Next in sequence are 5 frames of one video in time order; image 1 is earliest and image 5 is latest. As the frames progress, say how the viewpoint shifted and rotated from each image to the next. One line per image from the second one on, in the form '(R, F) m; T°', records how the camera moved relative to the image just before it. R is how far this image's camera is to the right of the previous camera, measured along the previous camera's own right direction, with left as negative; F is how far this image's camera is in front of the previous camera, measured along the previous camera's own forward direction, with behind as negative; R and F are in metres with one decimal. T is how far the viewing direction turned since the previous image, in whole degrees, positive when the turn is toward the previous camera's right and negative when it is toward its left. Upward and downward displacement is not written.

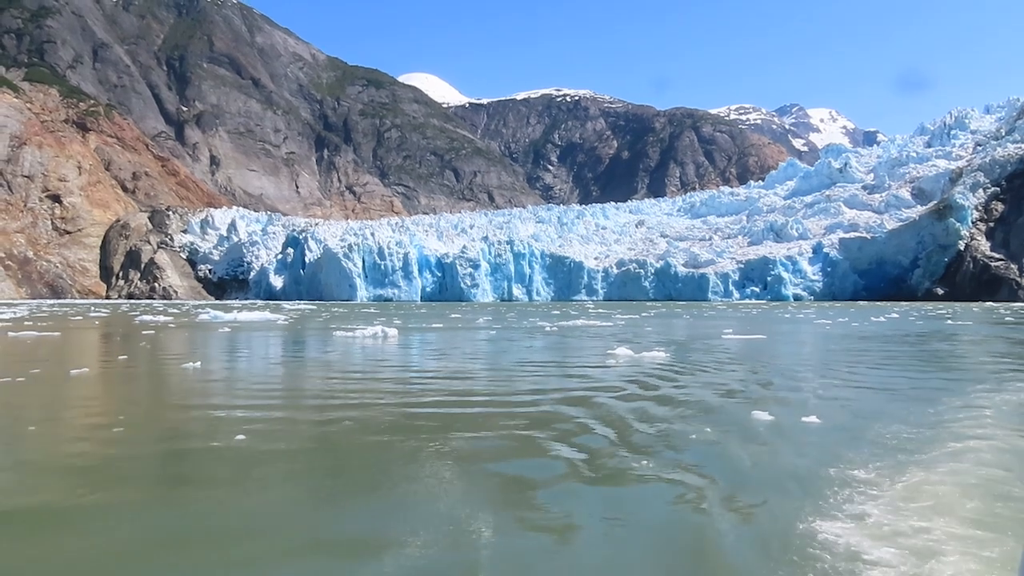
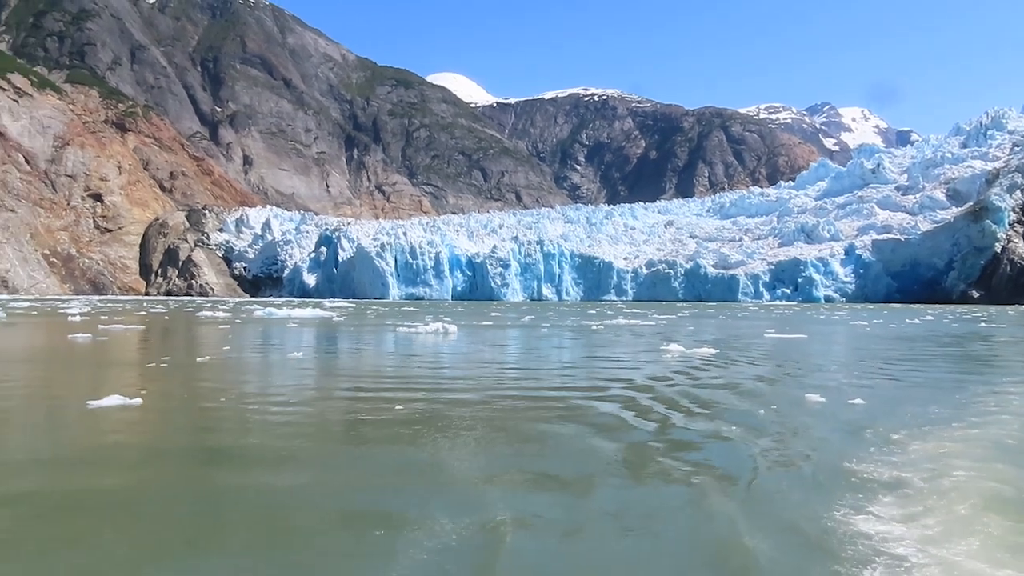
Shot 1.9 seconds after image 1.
(-0.4, -0.7) m; -2°
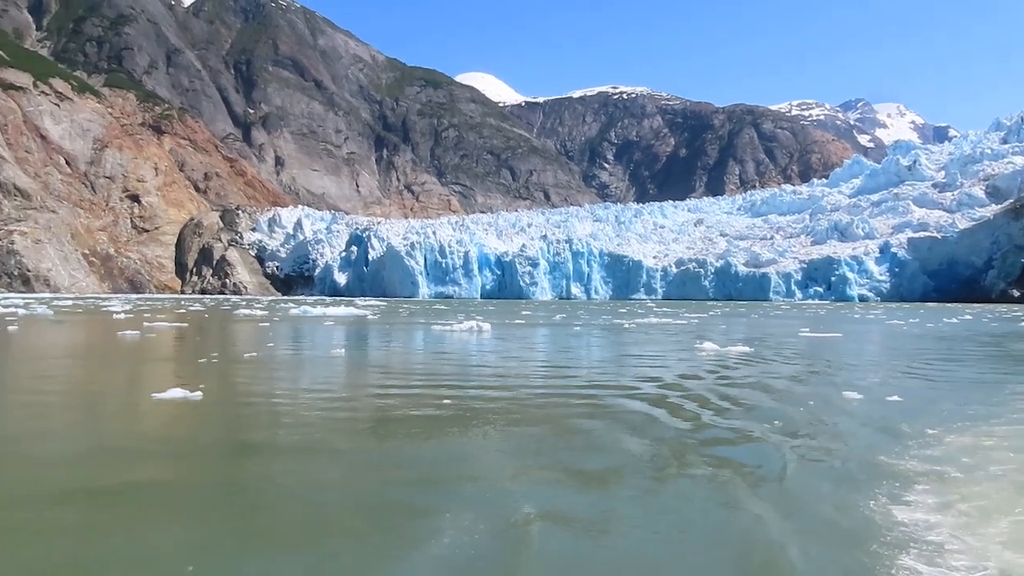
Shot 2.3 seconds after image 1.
(-0.1, -0.1) m; -2°
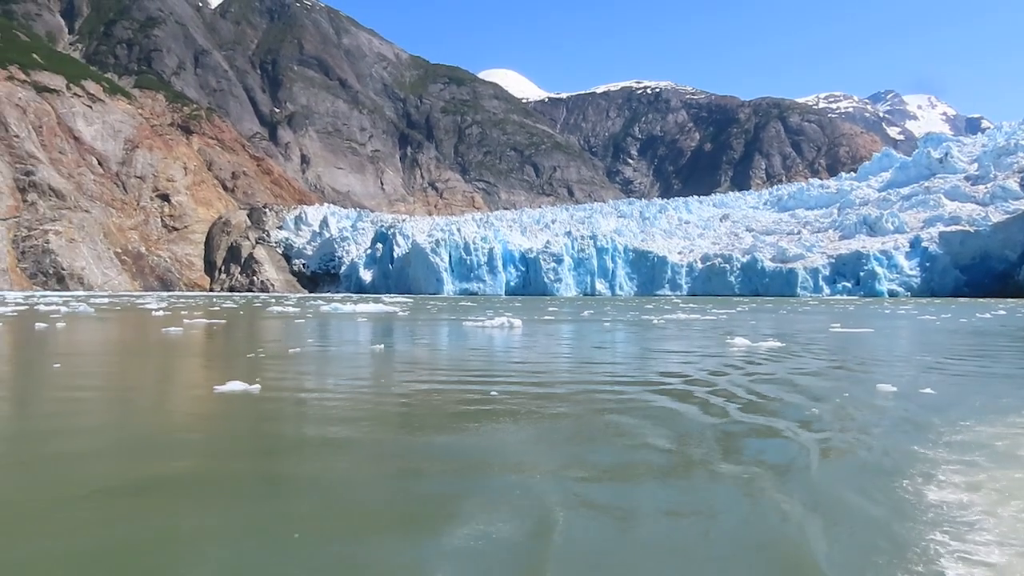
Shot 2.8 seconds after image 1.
(-0.1, -0.1) m; -2°
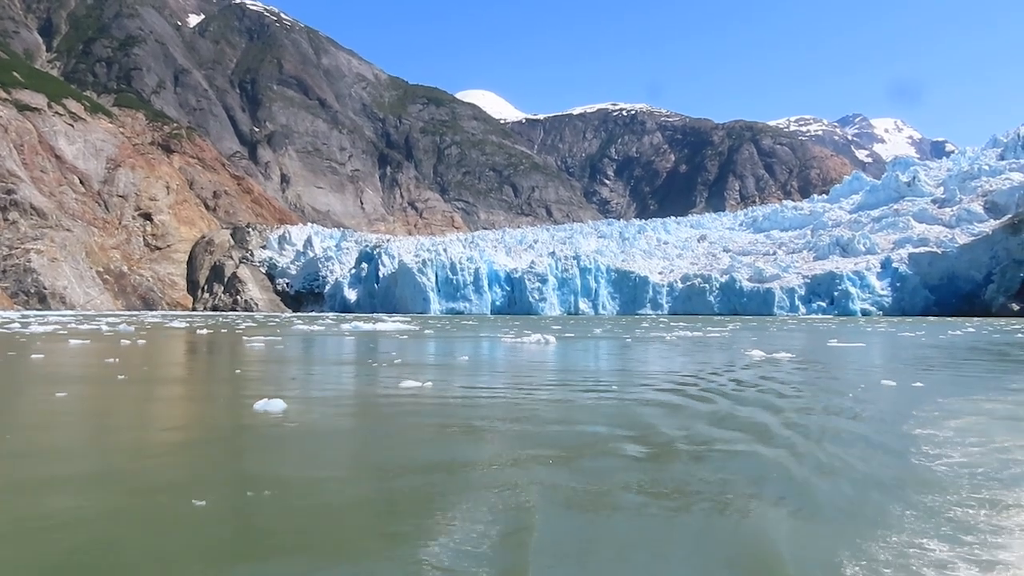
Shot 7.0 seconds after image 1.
(-1.0, -1.4) m; +2°
